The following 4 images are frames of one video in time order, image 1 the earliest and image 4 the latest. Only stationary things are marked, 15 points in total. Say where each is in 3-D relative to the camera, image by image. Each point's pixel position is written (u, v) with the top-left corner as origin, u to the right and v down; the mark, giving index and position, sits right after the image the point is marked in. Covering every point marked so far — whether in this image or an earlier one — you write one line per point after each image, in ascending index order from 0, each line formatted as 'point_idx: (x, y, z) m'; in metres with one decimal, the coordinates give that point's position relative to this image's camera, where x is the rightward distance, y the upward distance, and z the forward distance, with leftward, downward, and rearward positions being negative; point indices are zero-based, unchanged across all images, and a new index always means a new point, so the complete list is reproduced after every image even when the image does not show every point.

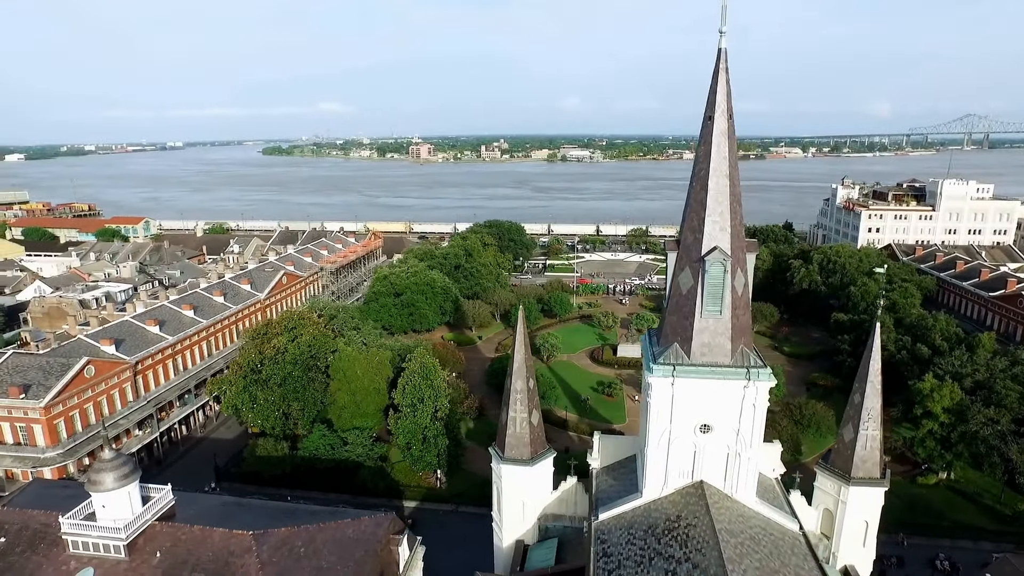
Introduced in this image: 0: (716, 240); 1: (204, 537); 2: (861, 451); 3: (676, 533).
0: (+4.7, +1.1, +15.3) m
1: (-7.6, -6.3, +16.9) m
2: (+9.6, -4.4, +17.7) m
3: (+3.7, -5.5, +14.8) m
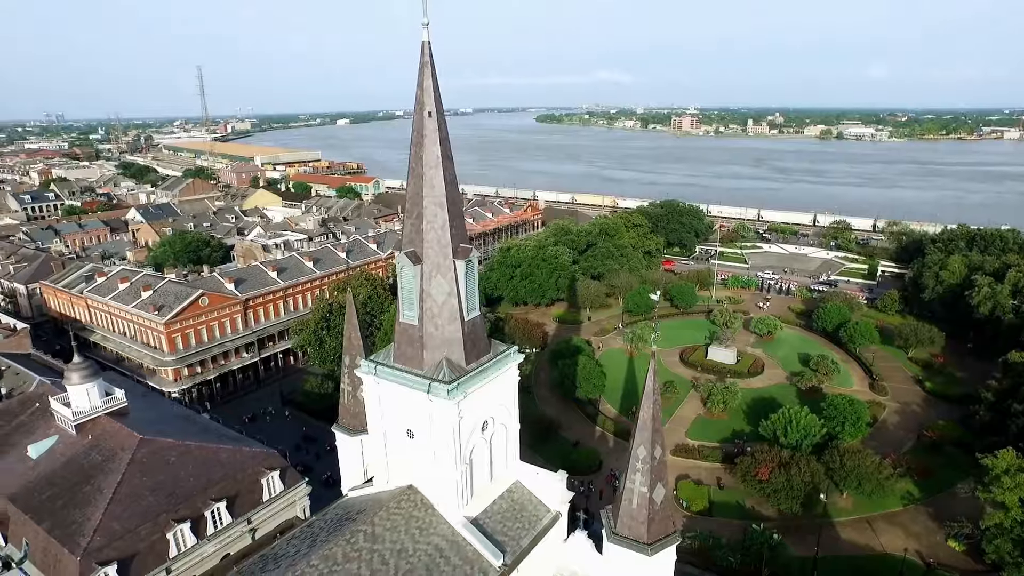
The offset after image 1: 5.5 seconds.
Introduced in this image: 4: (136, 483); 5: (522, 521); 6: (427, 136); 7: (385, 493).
0: (-2.2, +1.0, +14.8) m
1: (-13.3, -4.8, +22.0) m
2: (+2.7, -5.0, +15.4) m
3: (-4.0, -5.5, +15.3) m
4: (-11.3, -5.9, +19.8) m
5: (+0.3, -5.9, +16.6) m
6: (-1.8, +3.3, +14.3) m
7: (-3.2, -5.1, +16.4) m
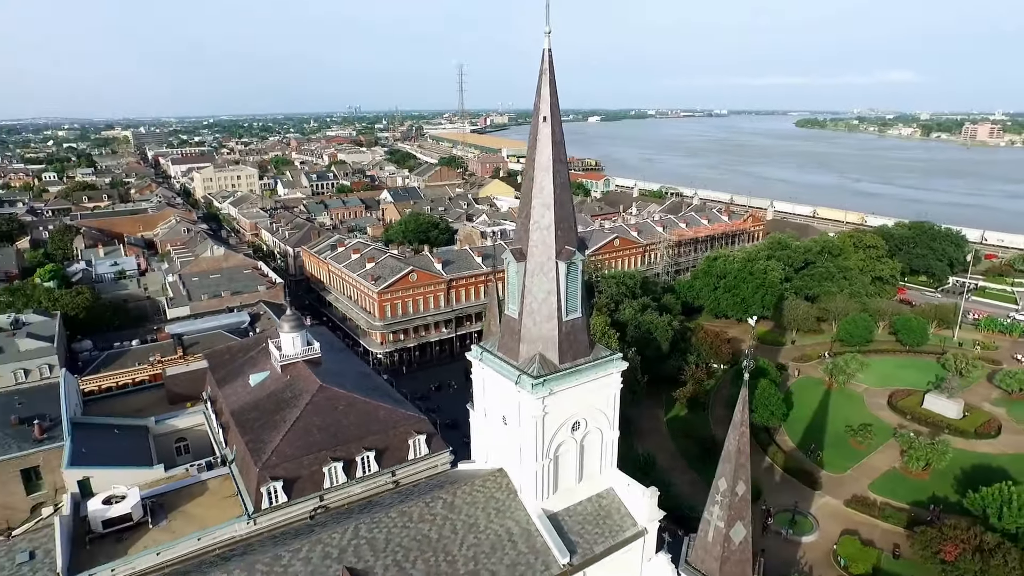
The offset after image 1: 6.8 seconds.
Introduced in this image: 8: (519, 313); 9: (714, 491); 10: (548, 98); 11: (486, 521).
0: (+0.2, +1.1, +15.7) m
1: (-8.3, -3.5, +26.3) m
2: (+4.2, -5.5, +14.6) m
3: (-2.0, -5.1, +16.8) m
4: (-7.3, -4.7, +23.6) m
5: (+2.3, -6.0, +16.6) m
6: (+0.6, +3.3, +14.9) m
7: (-0.8, -4.9, +17.6) m
8: (+0.2, -0.6, +15.8) m
9: (+4.4, -4.4, +14.4) m
10: (+0.7, +4.2, +14.6) m
11: (-0.6, -5.6, +15.8) m
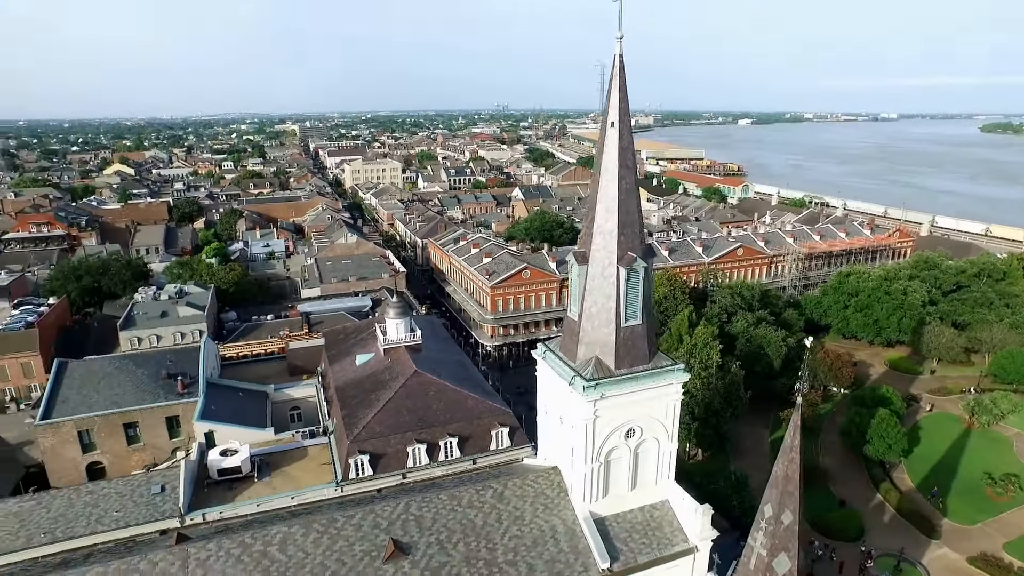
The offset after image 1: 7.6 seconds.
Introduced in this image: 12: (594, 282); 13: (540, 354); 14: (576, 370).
0: (+1.7, +1.0, +15.8) m
1: (-4.6, -3.1, +28.1) m
2: (+5.0, -5.8, +14.0) m
3: (-0.6, -5.0, +17.5) m
4: (-4.3, -4.3, +25.2) m
5: (+3.5, -6.2, +16.3) m
6: (+2.1, +3.2, +15.0) m
7: (+0.7, -4.9, +18.0) m
8: (+1.6, -0.7, +16.0) m
9: (+5.2, -4.8, +13.7) m
10: (+2.2, +4.1, +14.6) m
11: (+0.5, -5.6, +16.2) m
12: (+1.9, +0.1, +15.6) m
13: (+0.7, -1.8, +17.6) m
14: (+1.5, -2.0, +15.9) m
